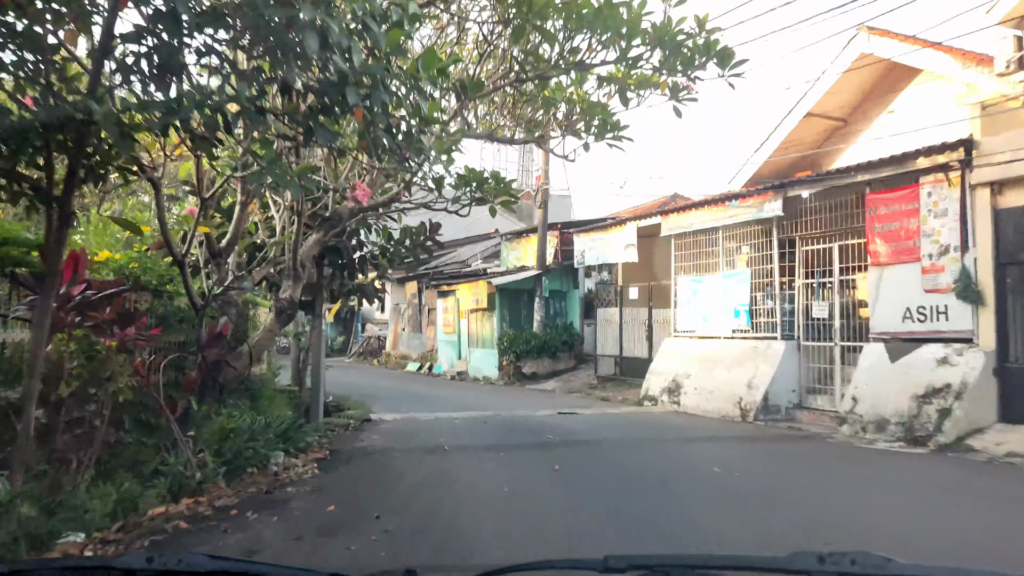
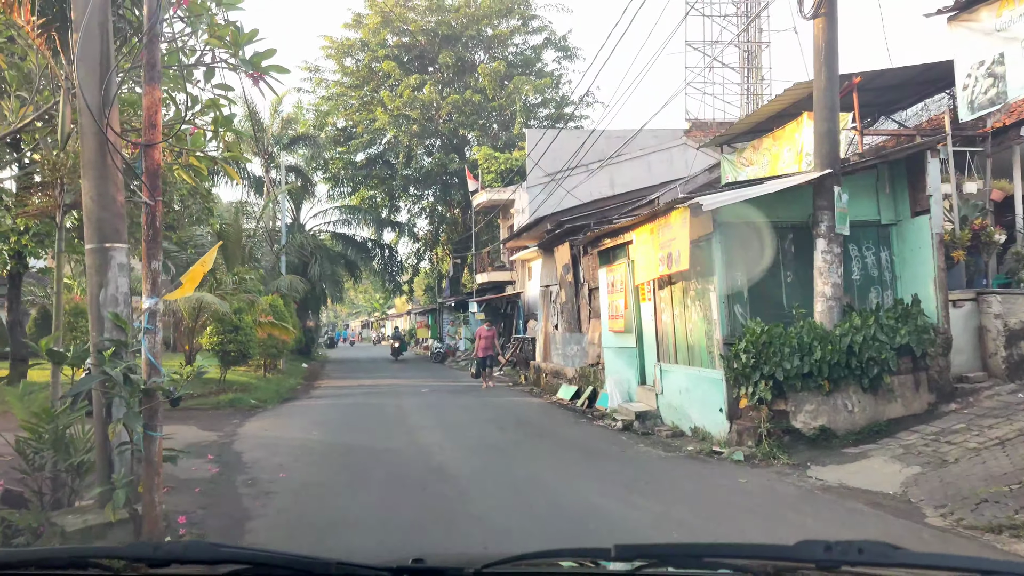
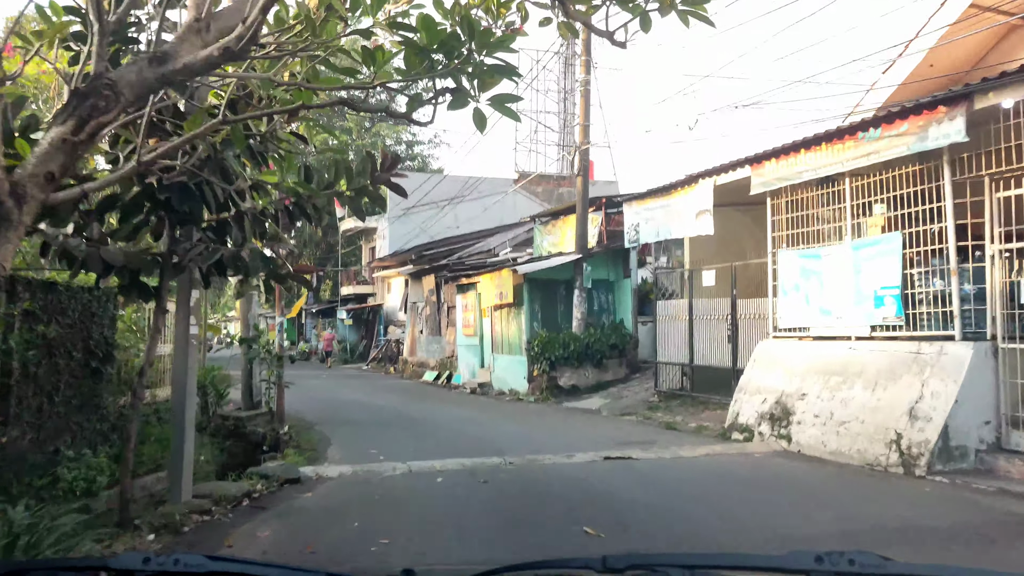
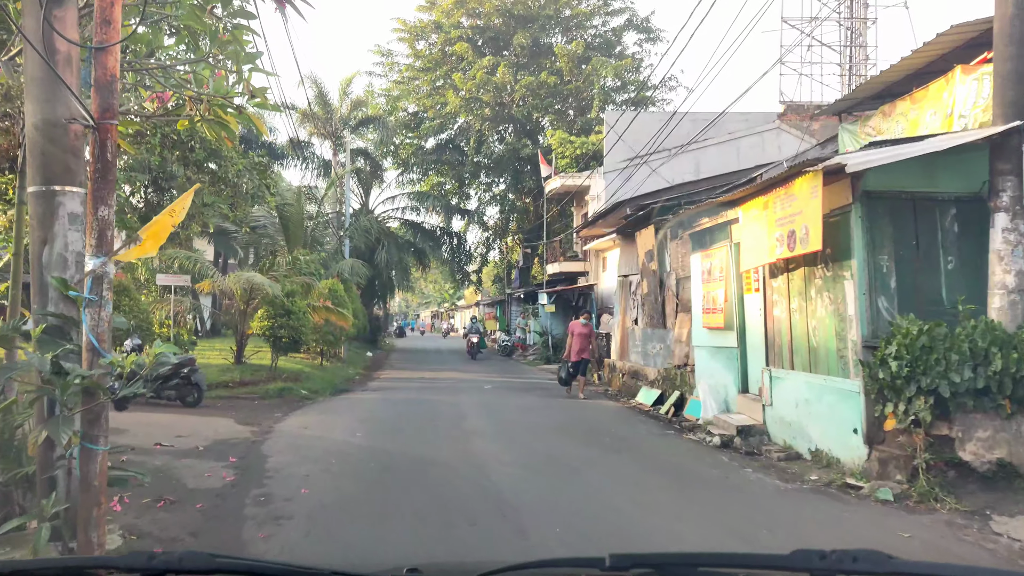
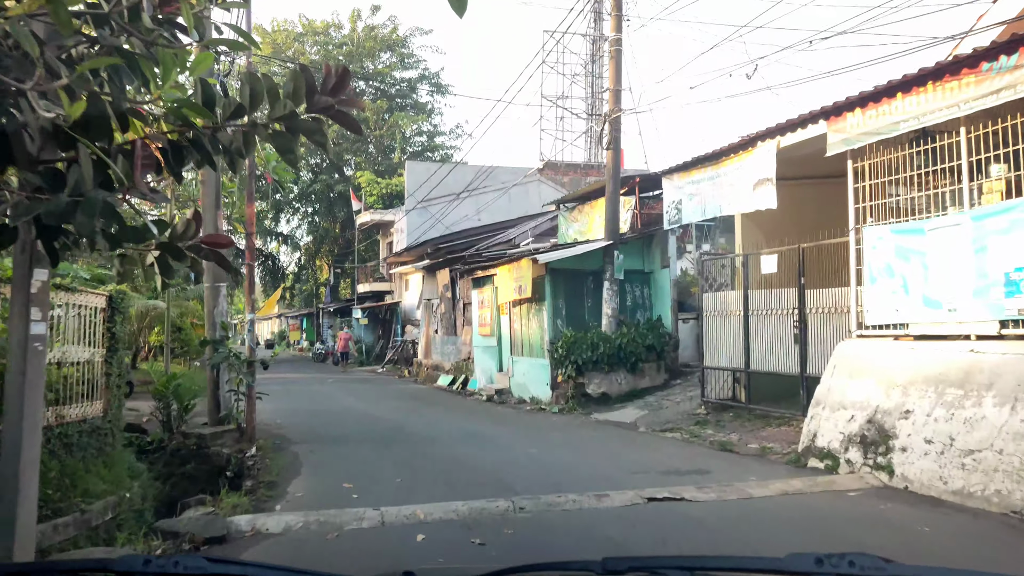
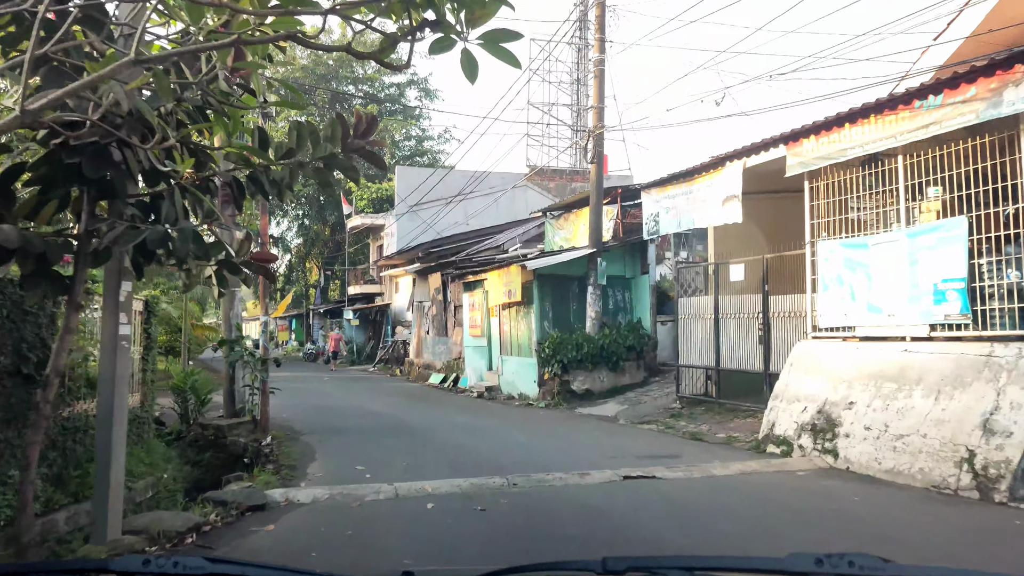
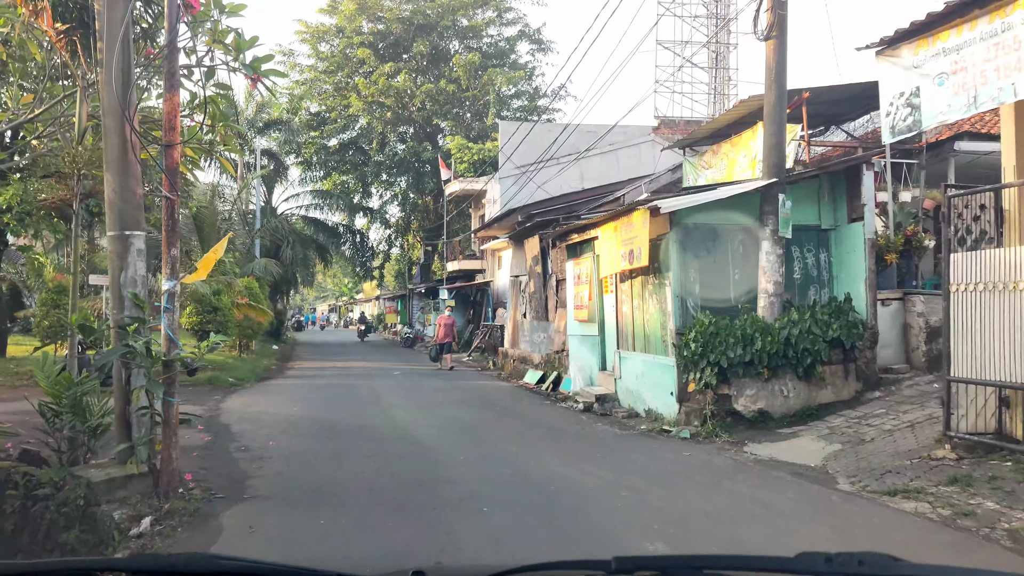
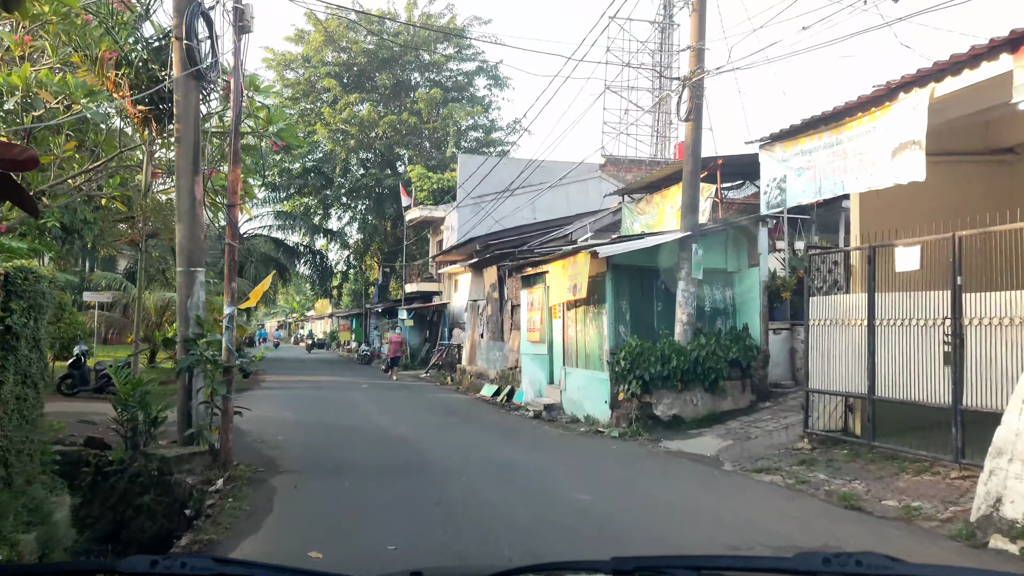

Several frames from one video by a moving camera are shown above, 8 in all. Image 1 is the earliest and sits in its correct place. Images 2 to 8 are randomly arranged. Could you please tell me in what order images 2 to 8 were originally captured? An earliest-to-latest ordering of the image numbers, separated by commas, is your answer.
3, 6, 5, 8, 7, 2, 4
